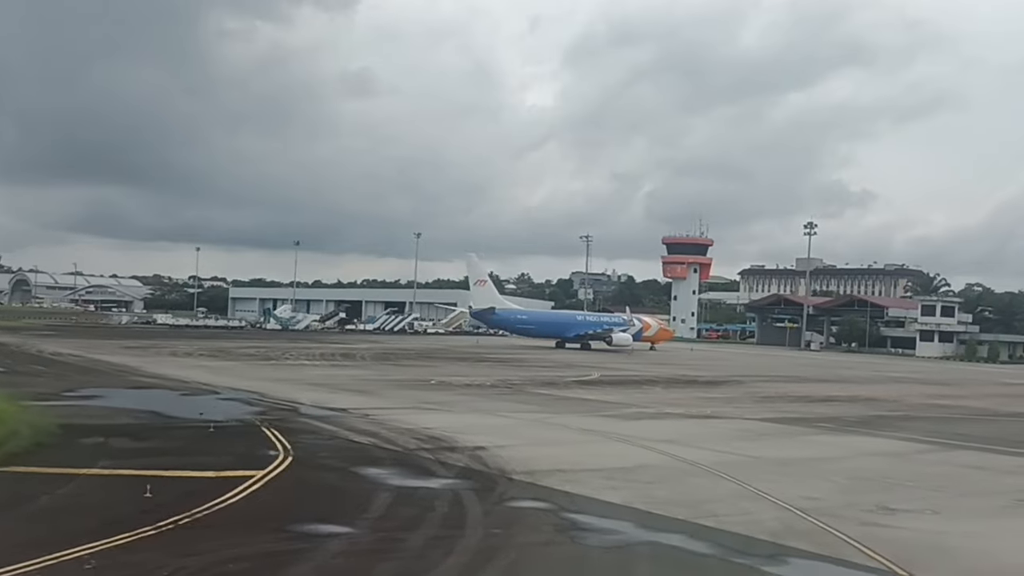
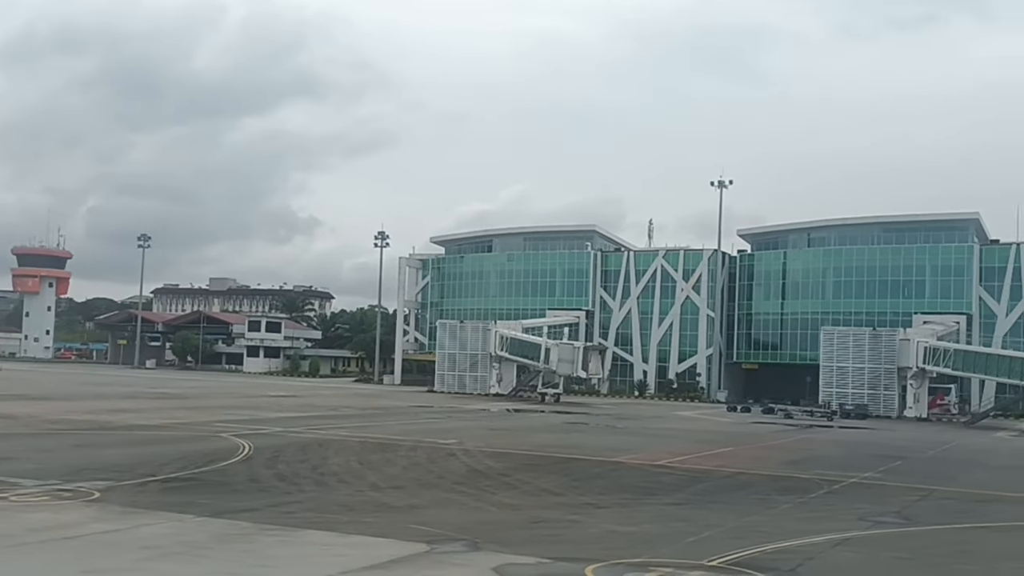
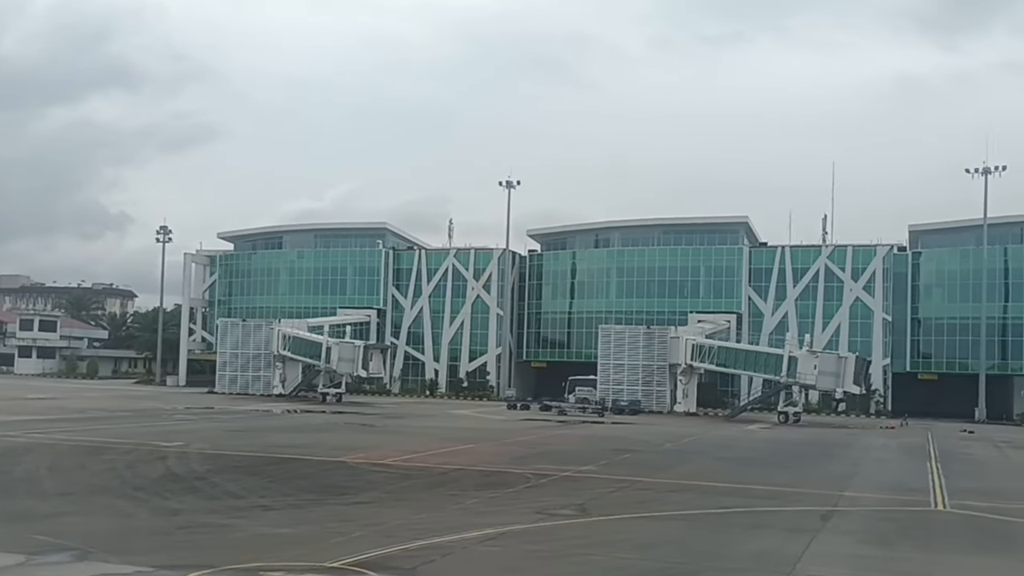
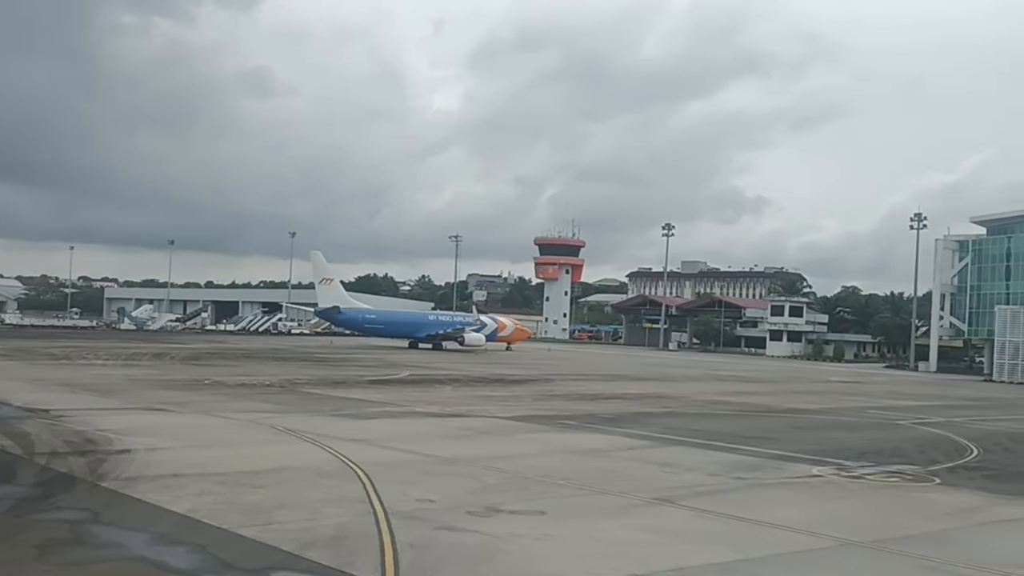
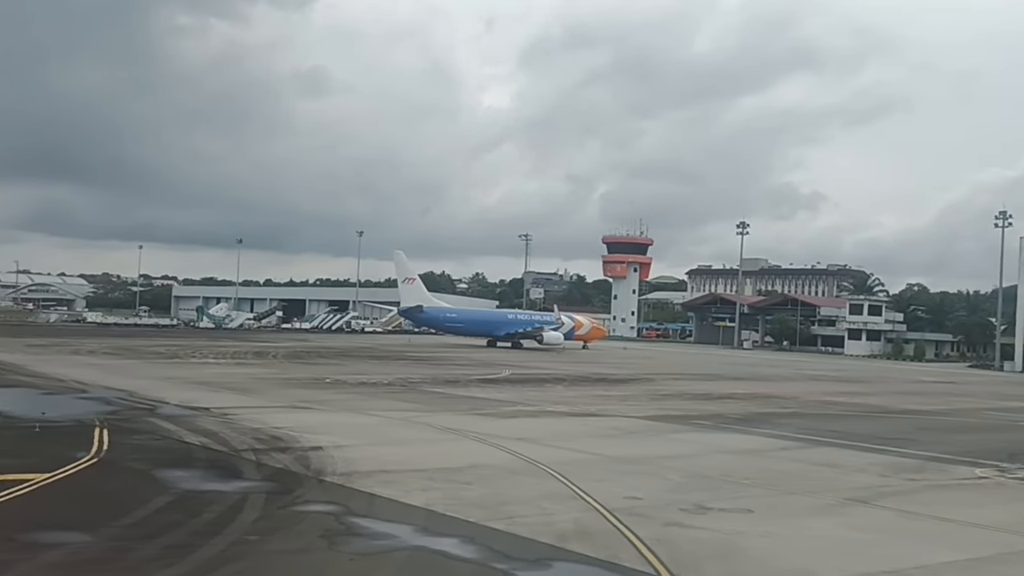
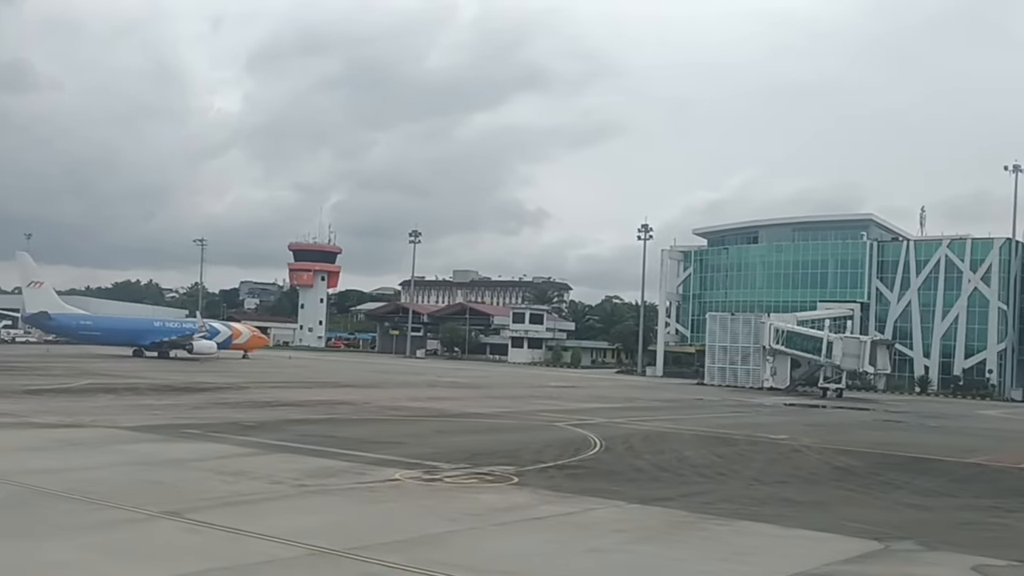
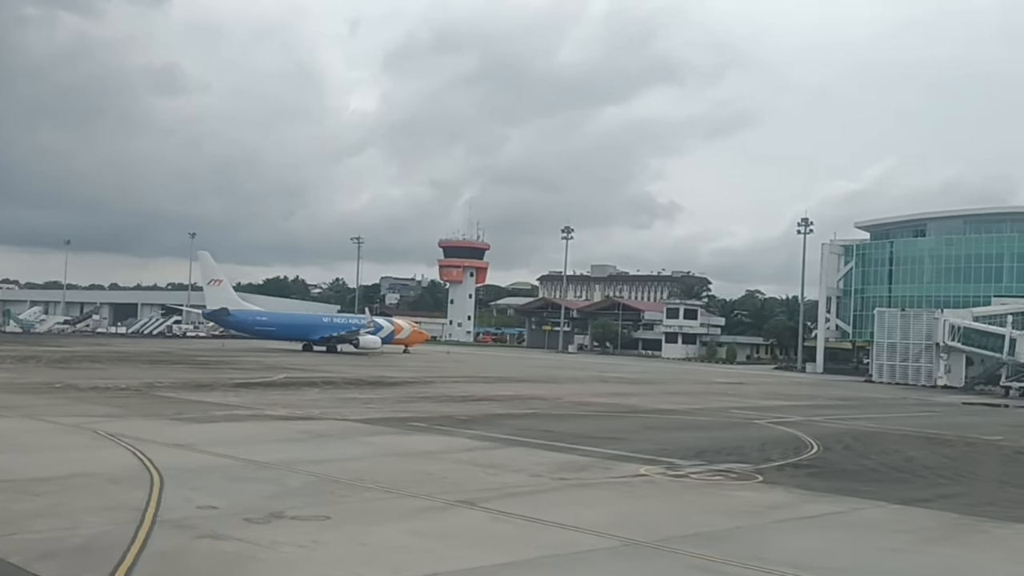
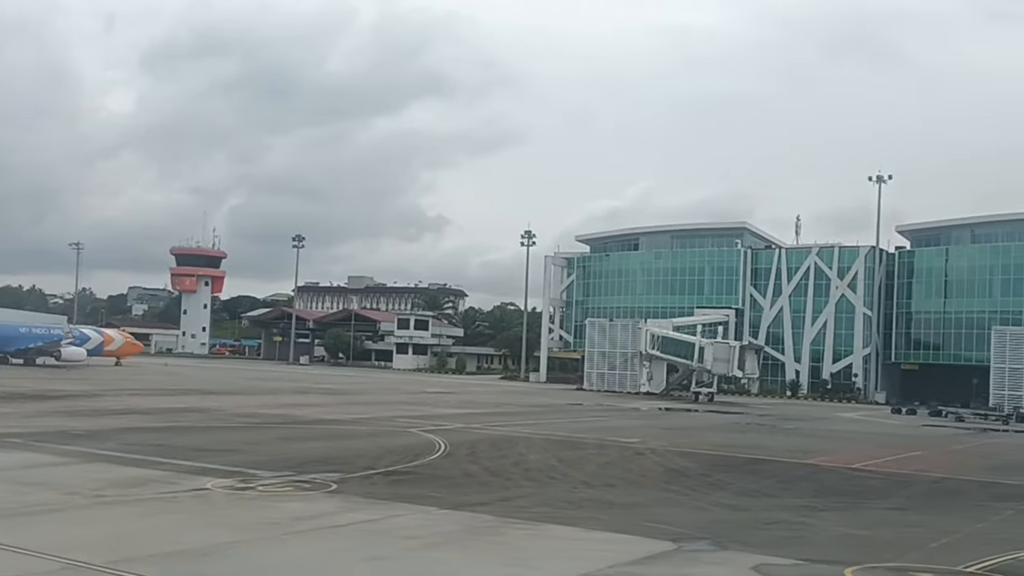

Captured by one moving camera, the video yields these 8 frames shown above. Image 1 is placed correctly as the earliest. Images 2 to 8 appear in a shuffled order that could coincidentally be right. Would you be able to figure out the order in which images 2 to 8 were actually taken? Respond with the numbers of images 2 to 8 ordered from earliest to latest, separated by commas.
5, 4, 7, 6, 8, 2, 3
